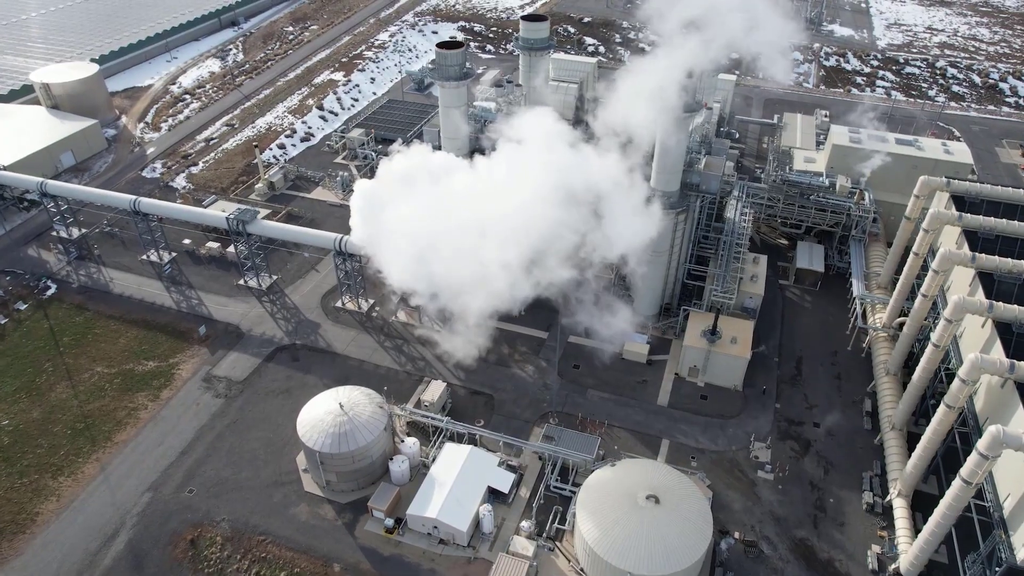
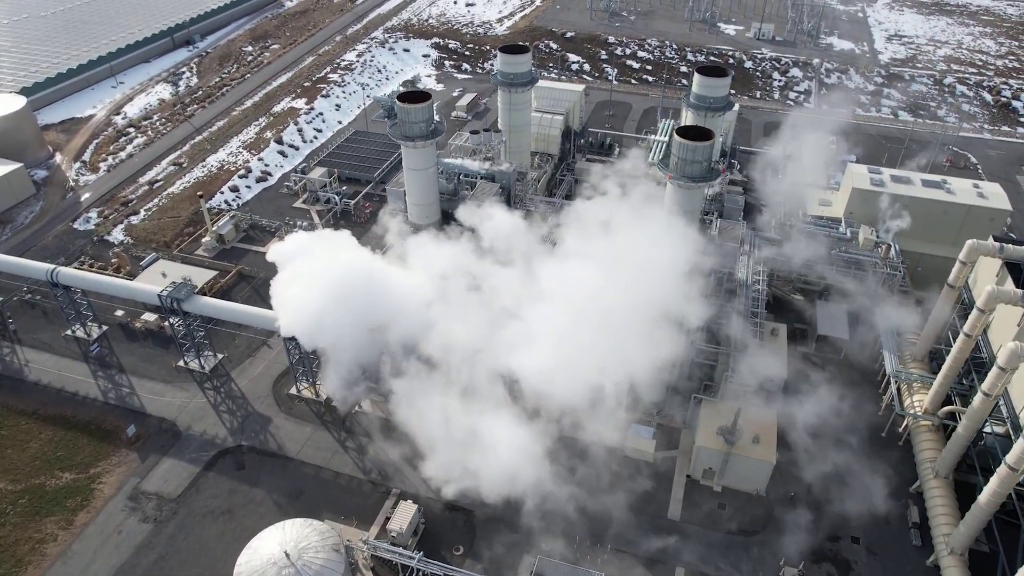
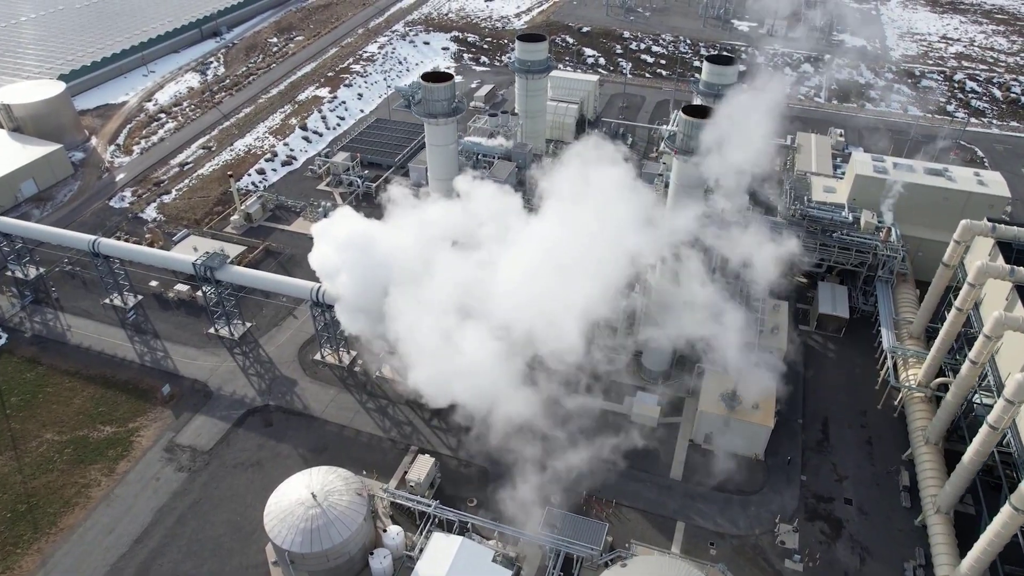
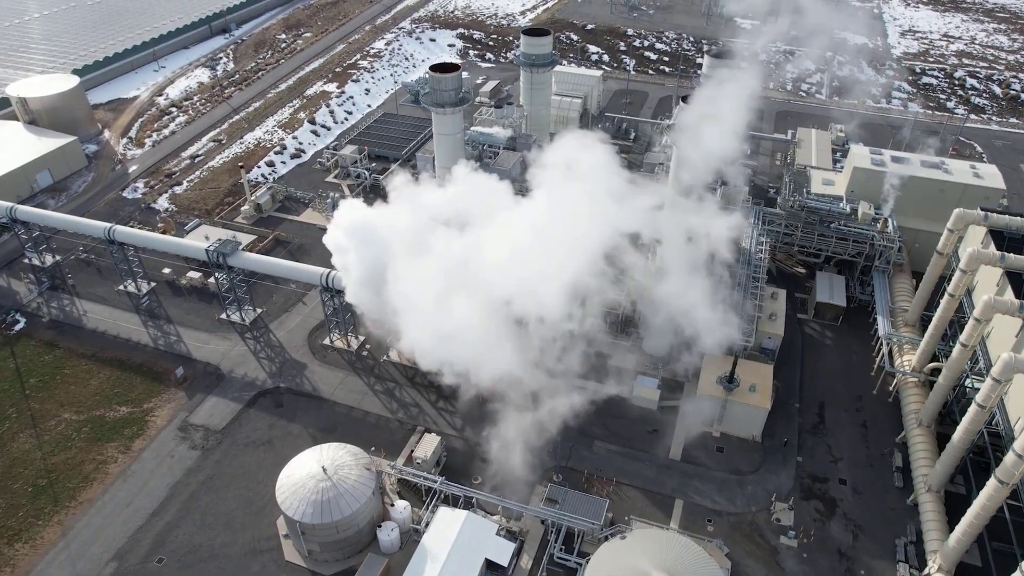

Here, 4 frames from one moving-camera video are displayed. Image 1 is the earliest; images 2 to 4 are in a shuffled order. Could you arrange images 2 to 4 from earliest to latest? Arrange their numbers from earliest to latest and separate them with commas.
4, 3, 2
